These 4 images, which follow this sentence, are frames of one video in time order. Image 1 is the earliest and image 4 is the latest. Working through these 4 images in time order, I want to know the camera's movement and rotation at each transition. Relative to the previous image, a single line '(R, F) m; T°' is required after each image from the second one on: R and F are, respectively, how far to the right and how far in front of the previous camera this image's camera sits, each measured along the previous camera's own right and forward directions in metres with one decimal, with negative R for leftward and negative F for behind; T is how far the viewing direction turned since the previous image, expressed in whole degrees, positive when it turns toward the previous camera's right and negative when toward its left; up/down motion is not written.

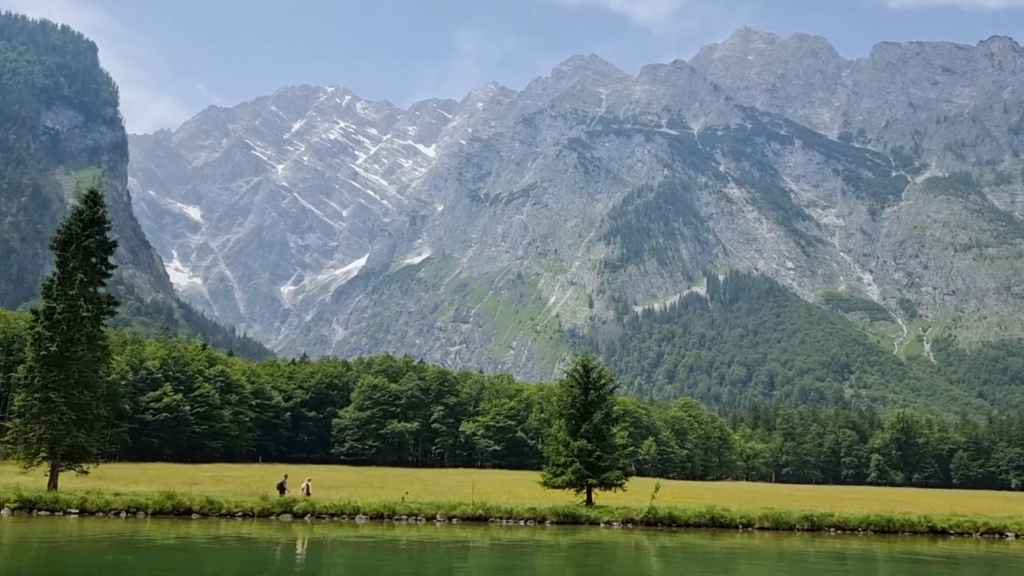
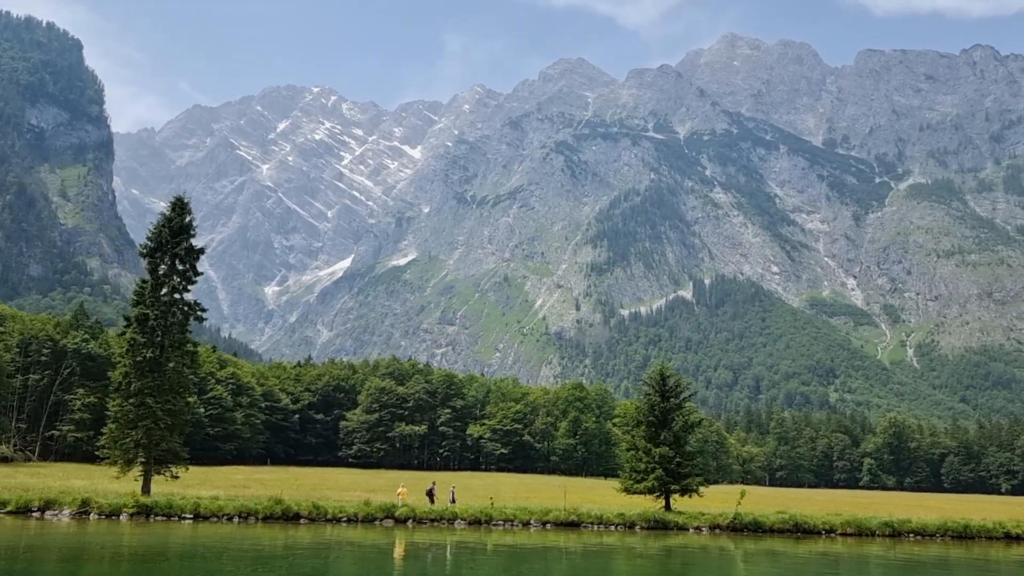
(-5.2, -0.7) m; +1°
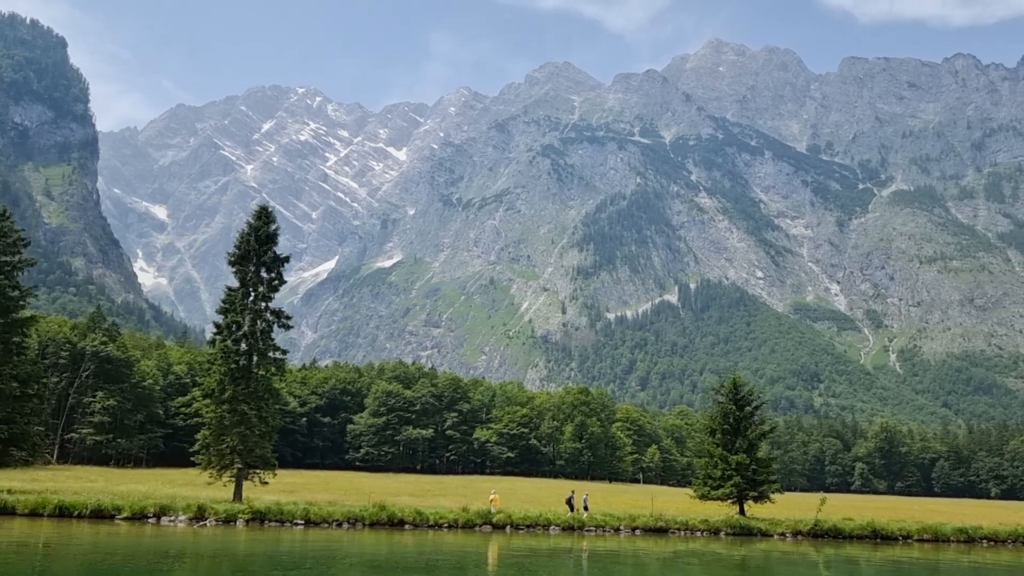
(-5.2, -0.8) m; +1°
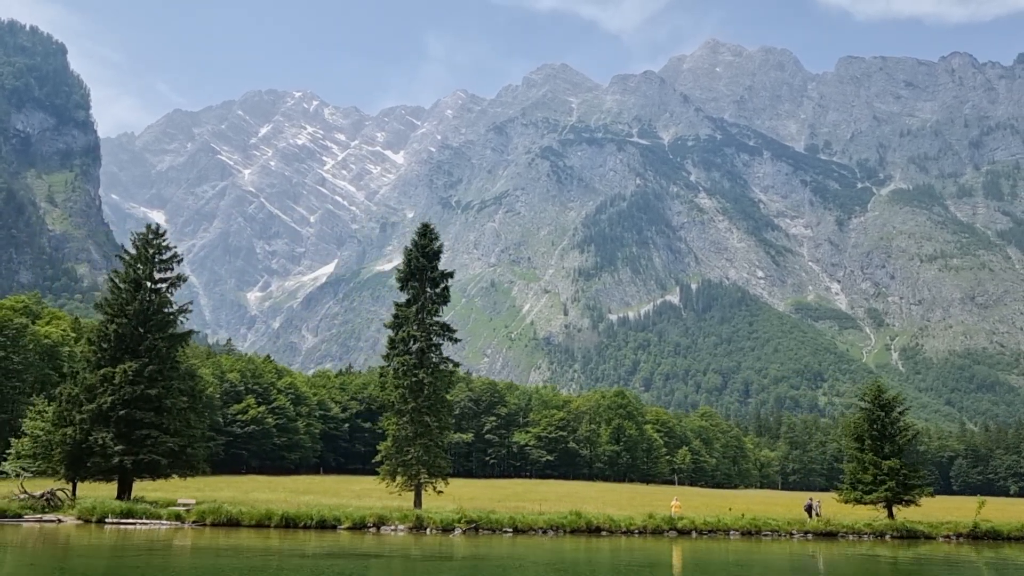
(-8.8, -1.4) m; 0°
